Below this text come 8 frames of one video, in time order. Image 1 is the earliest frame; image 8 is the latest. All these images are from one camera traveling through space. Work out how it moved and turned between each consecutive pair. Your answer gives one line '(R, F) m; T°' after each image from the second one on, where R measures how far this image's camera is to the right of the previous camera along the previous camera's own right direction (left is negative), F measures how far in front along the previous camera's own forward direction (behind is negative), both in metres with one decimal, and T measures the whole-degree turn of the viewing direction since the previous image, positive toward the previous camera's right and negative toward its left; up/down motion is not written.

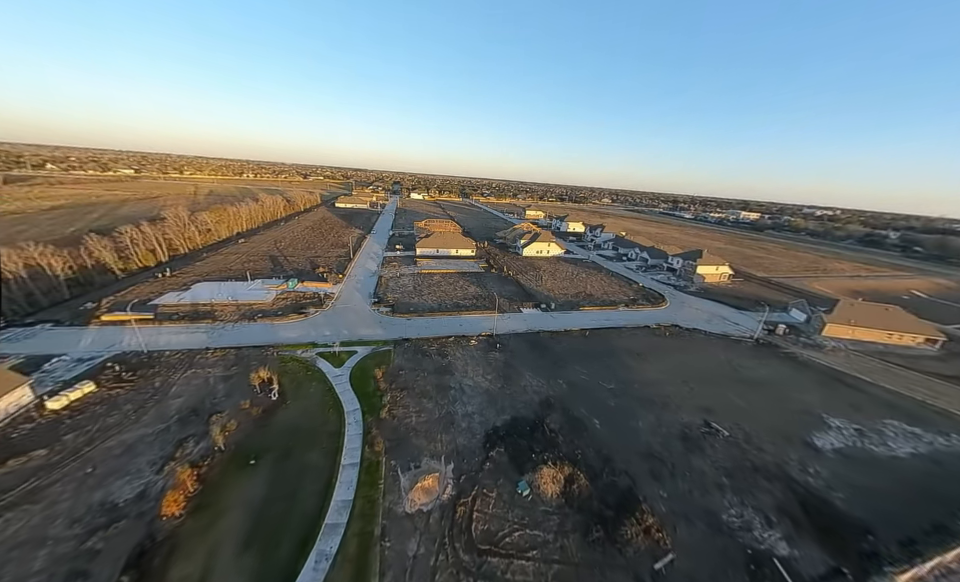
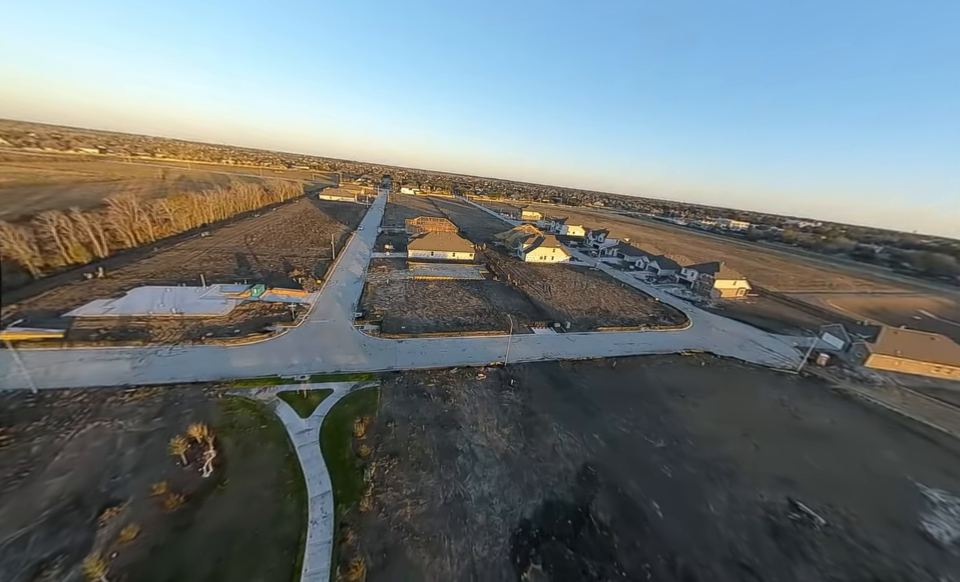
(-1.5, +4.1) m; +2°
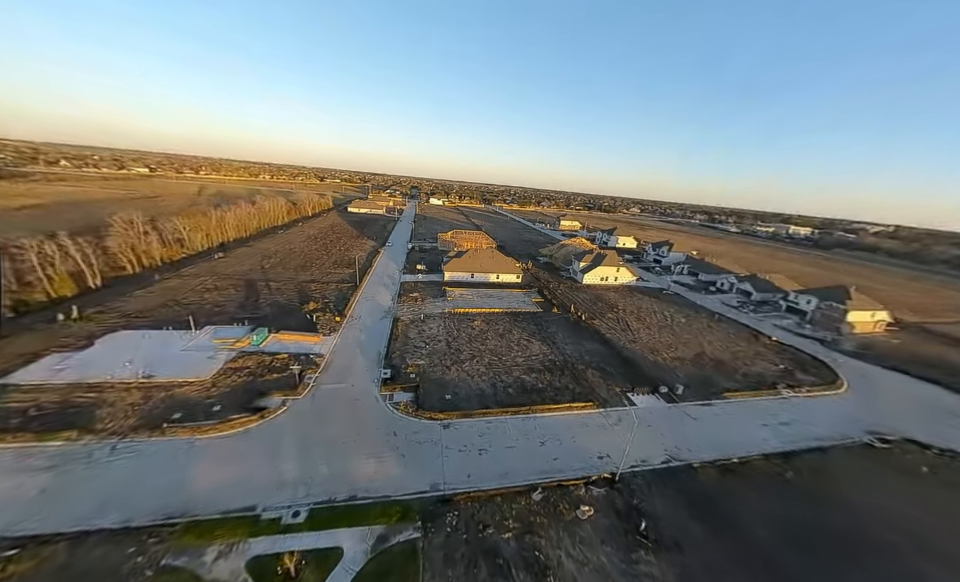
(-3.1, +6.3) m; -5°
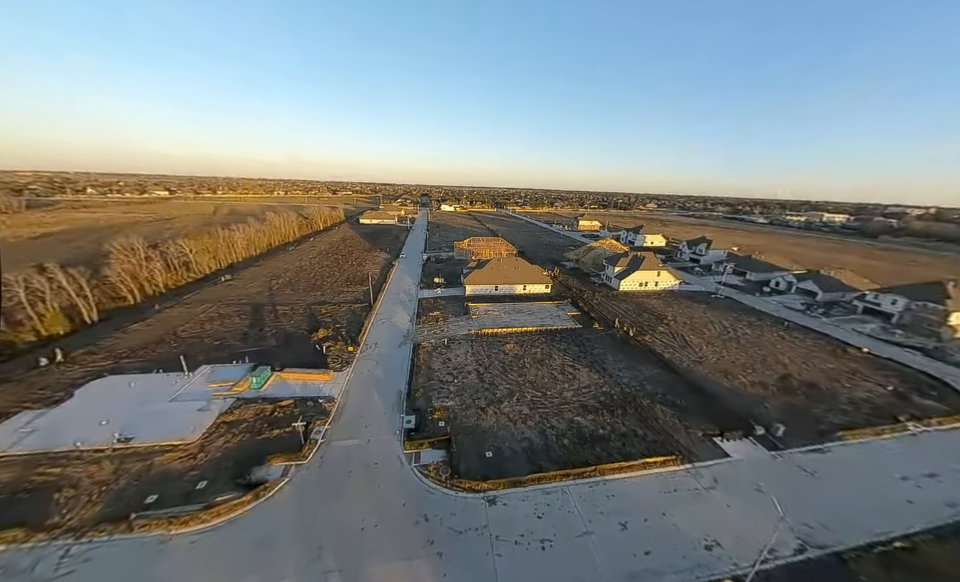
(-1.3, +2.9) m; -2°
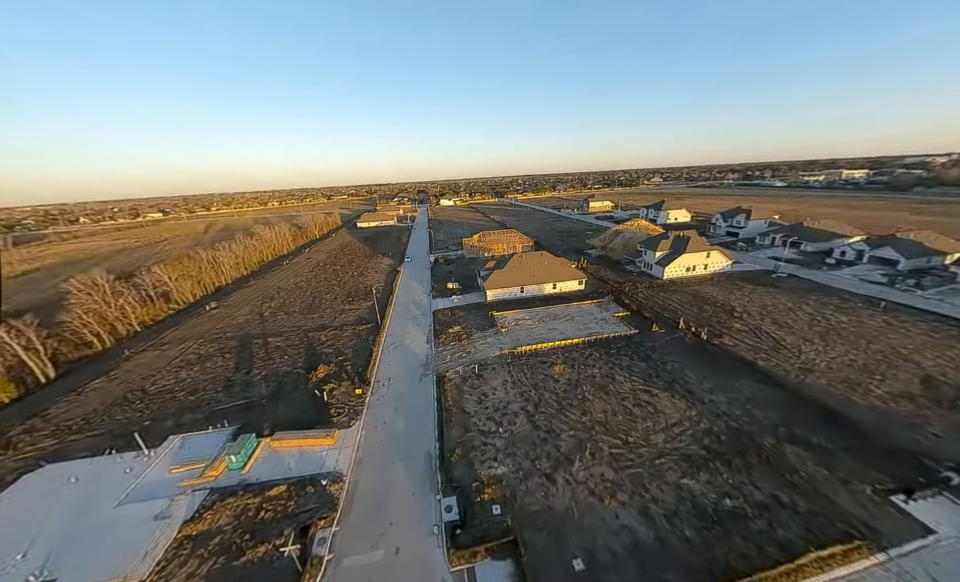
(-1.5, +3.9) m; -1°
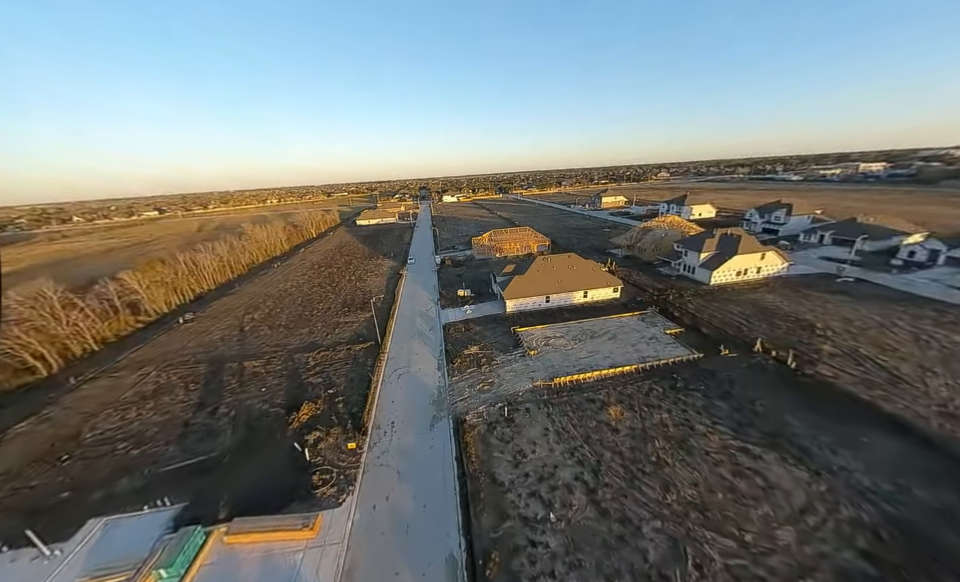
(-1.2, +3.4) m; 0°
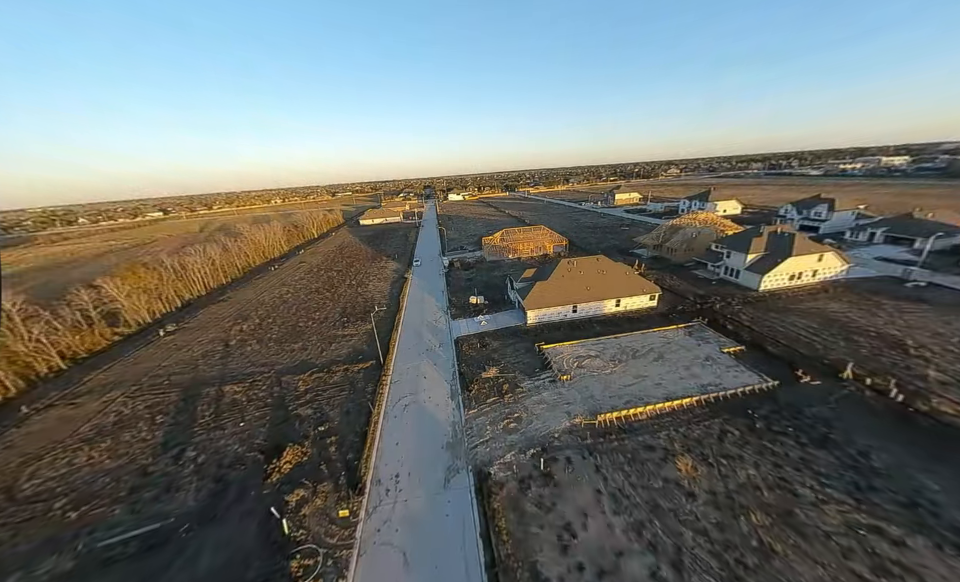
(-0.8, +2.5) m; -1°
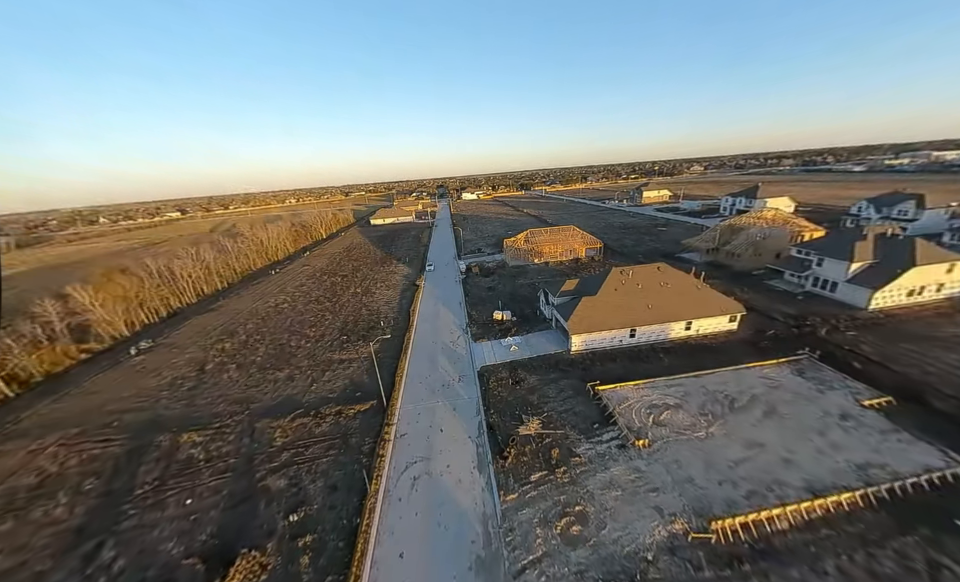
(-1.0, +3.4) m; -2°
